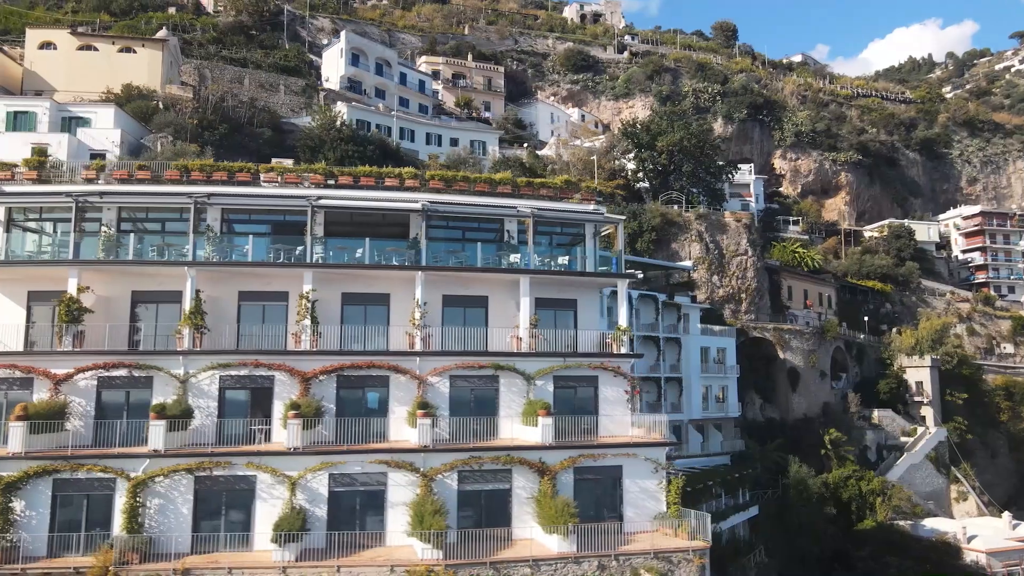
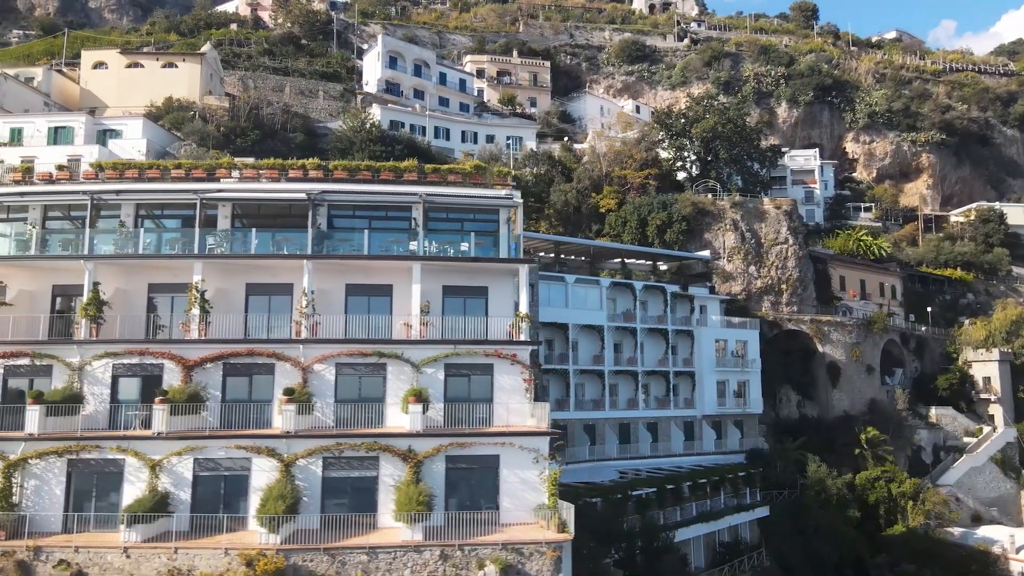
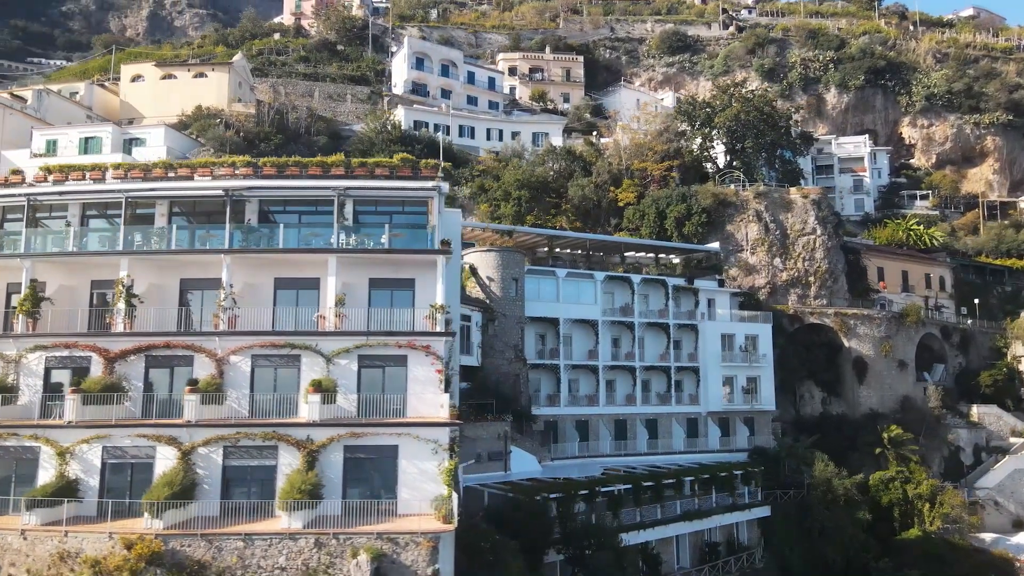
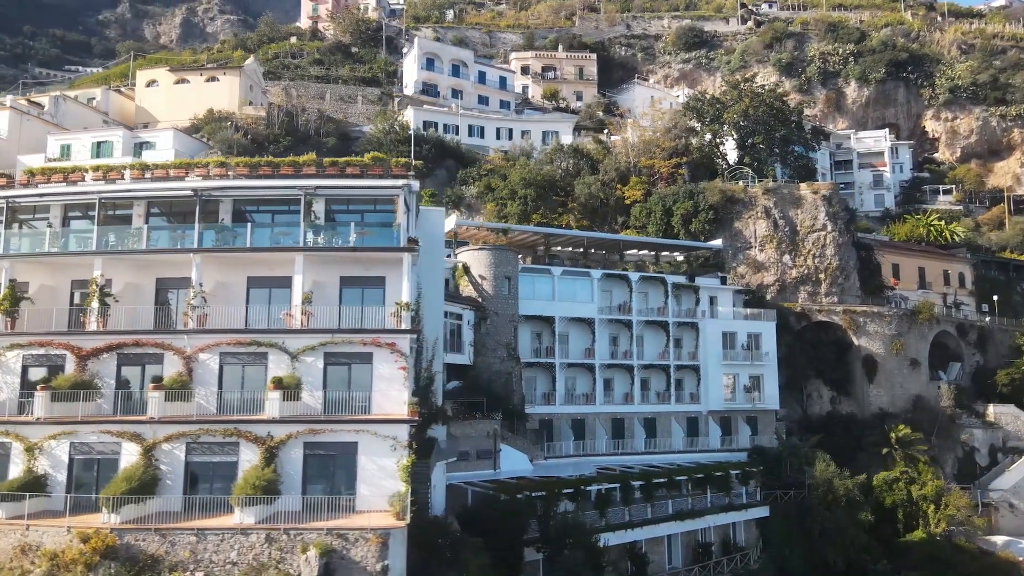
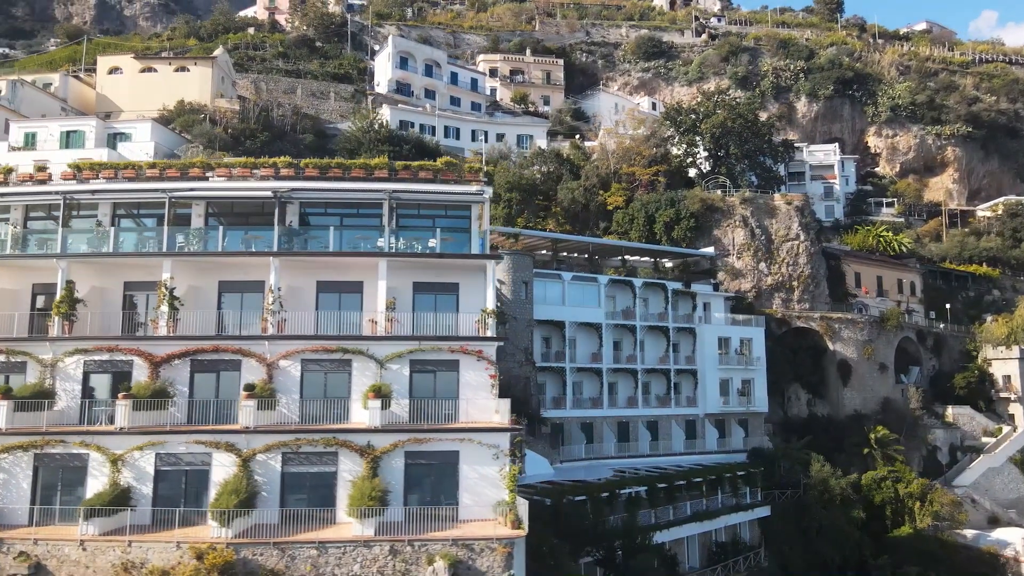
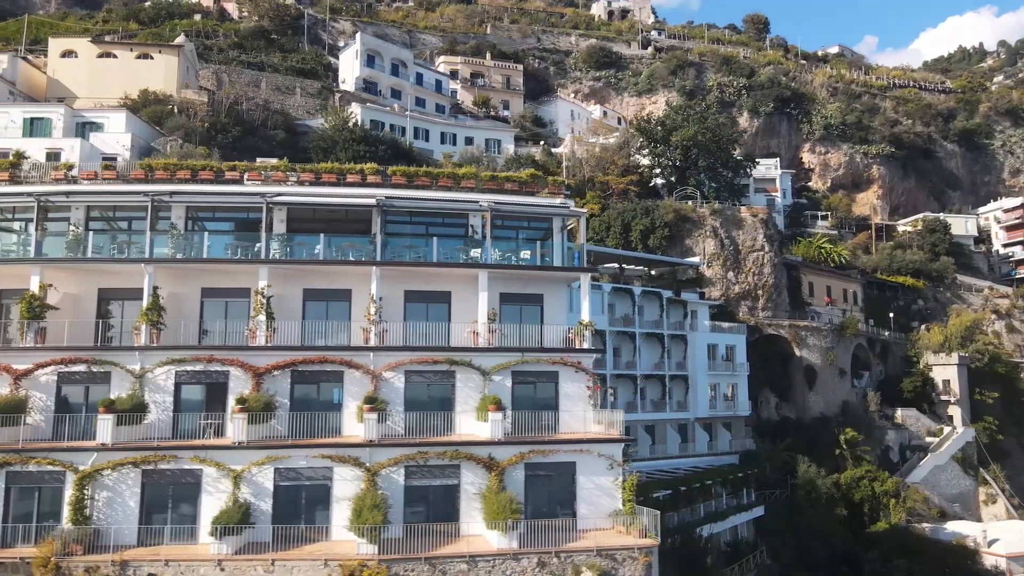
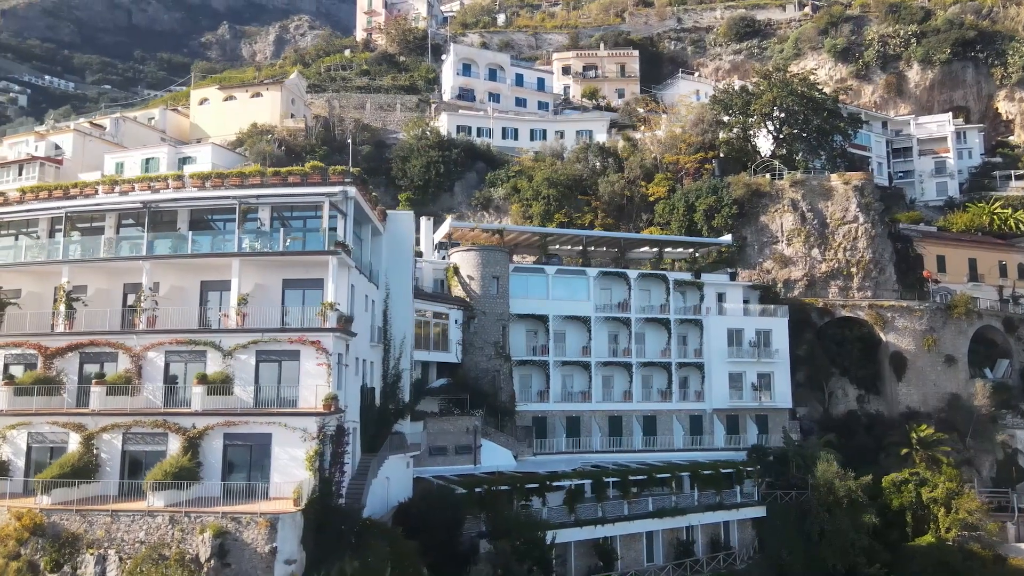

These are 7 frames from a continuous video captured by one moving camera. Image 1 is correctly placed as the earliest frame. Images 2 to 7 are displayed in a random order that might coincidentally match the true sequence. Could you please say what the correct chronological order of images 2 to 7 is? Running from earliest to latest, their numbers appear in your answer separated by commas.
6, 2, 5, 3, 4, 7
